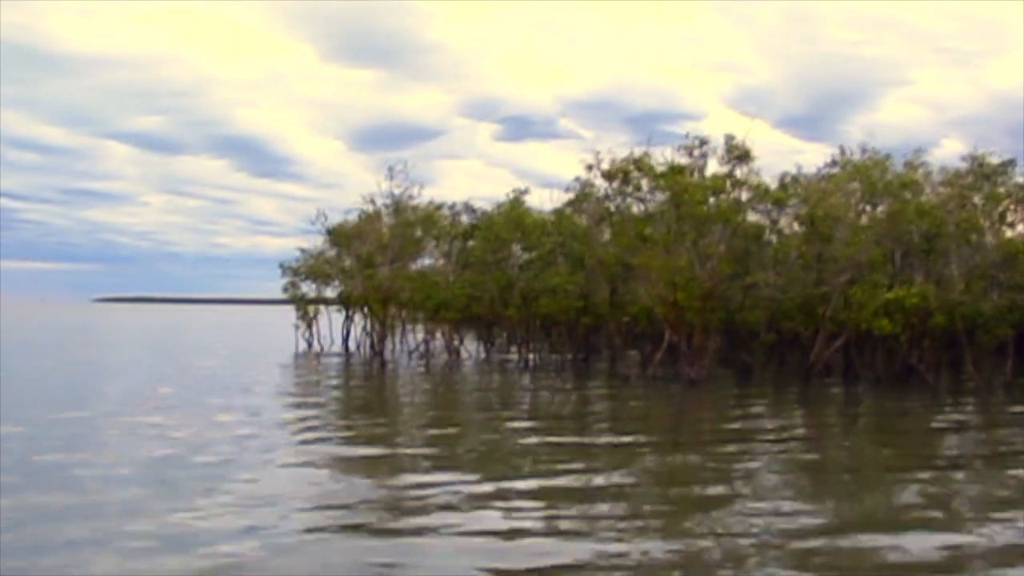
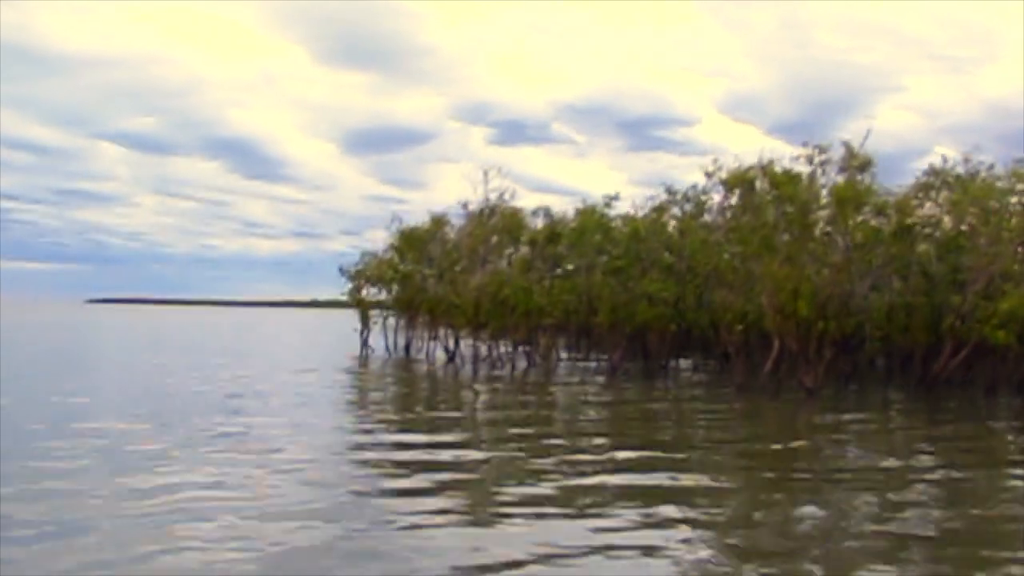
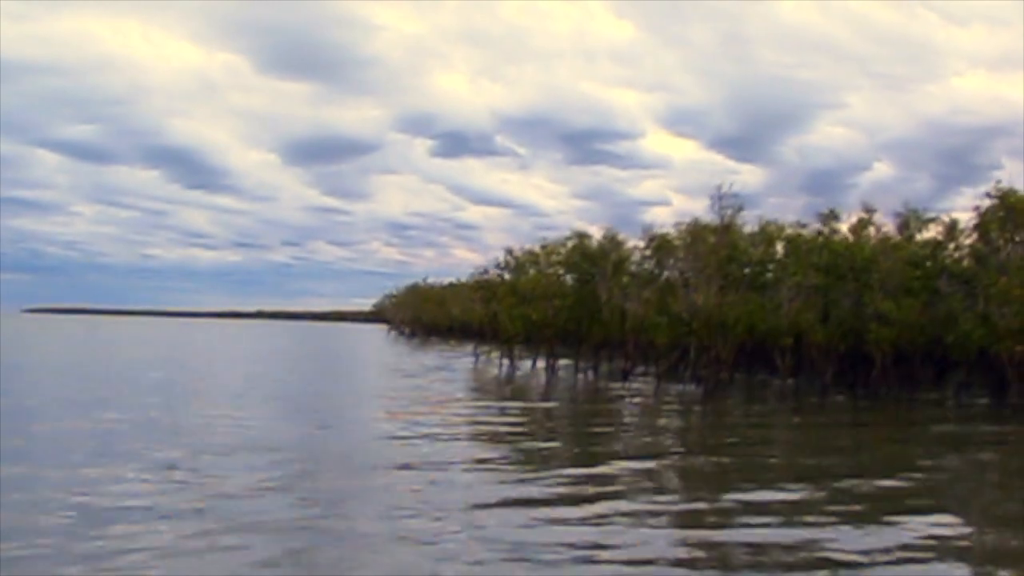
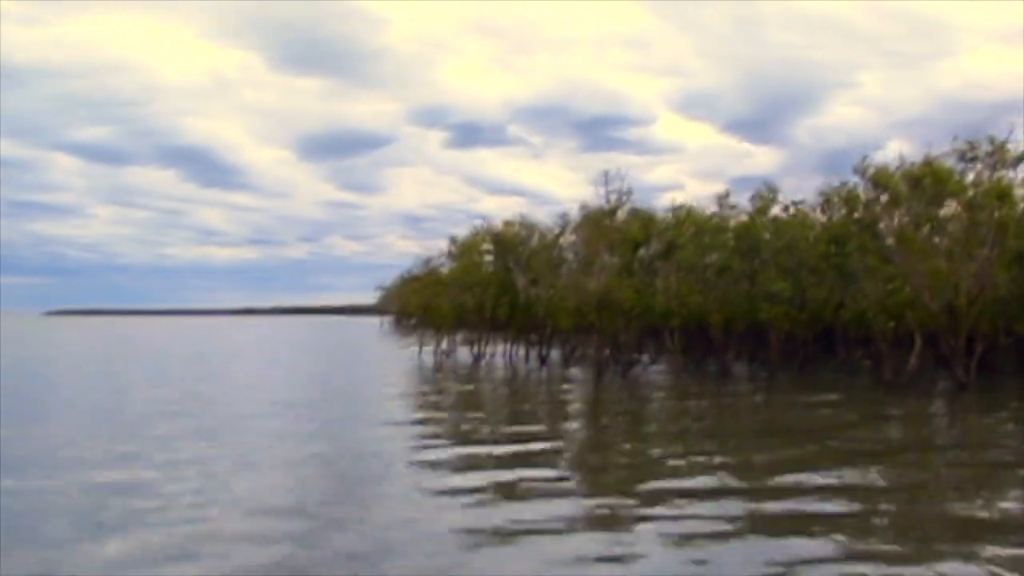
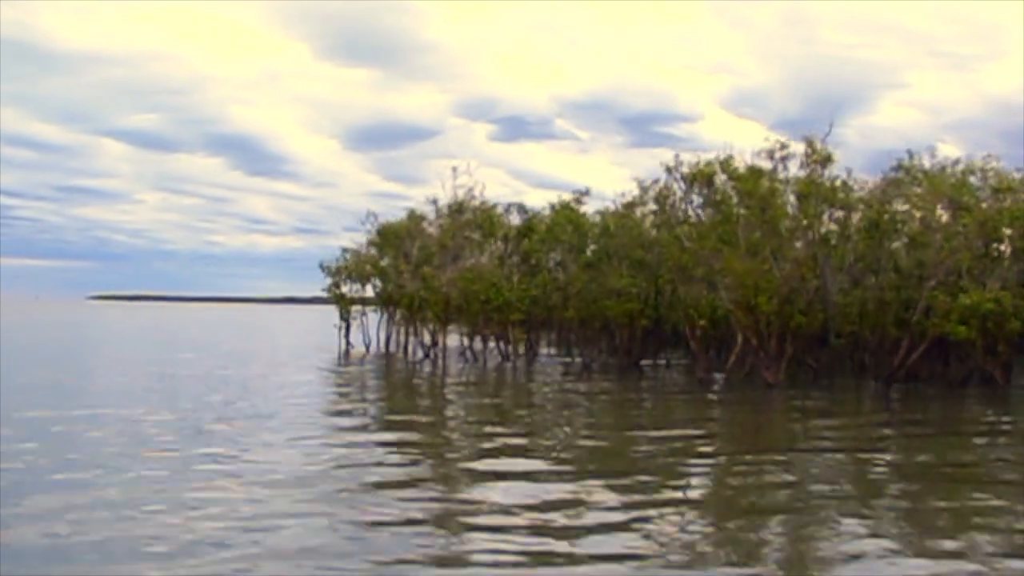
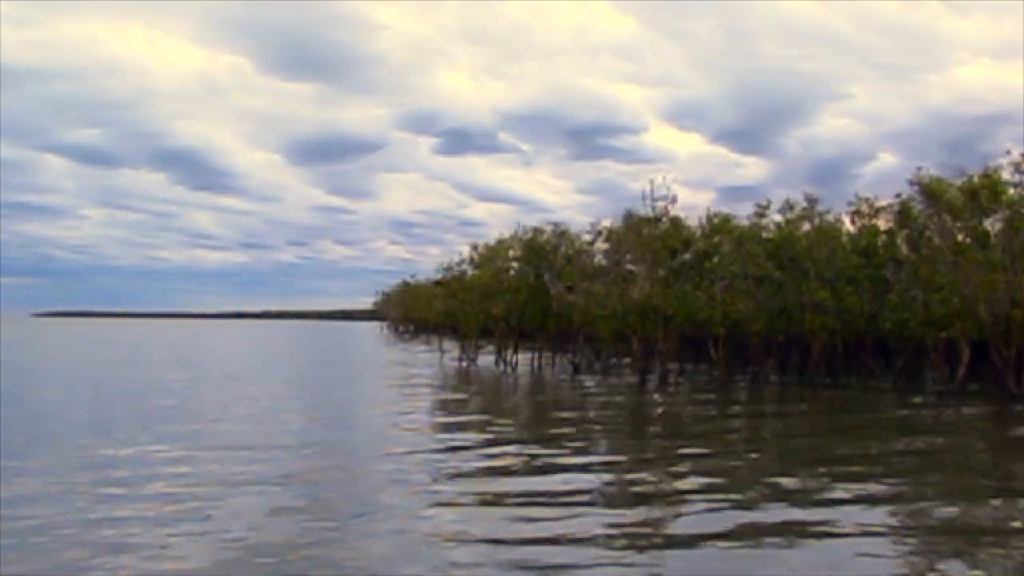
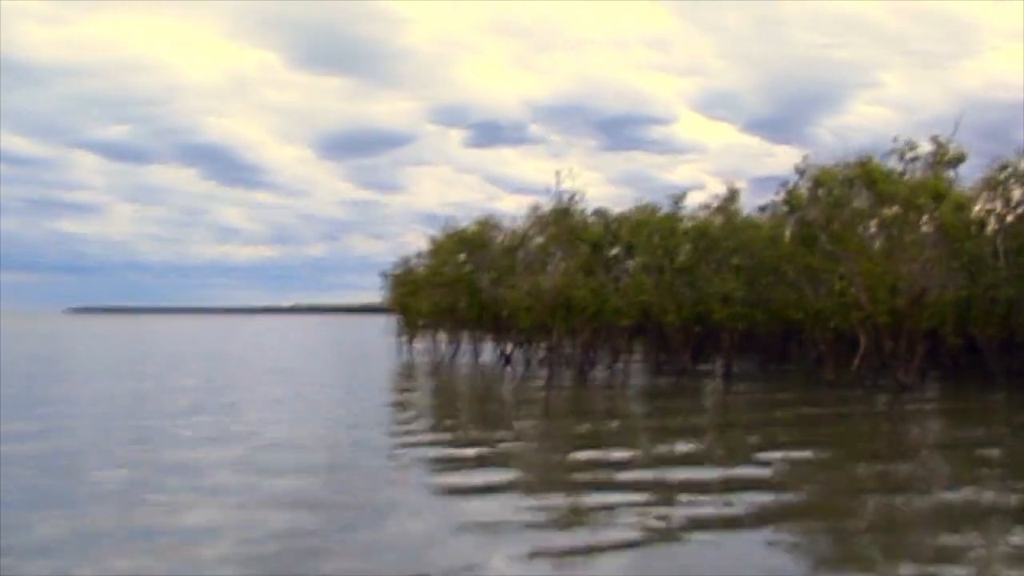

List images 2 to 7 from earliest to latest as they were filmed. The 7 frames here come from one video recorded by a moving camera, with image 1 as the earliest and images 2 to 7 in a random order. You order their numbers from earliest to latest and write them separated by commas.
5, 2, 7, 4, 6, 3
